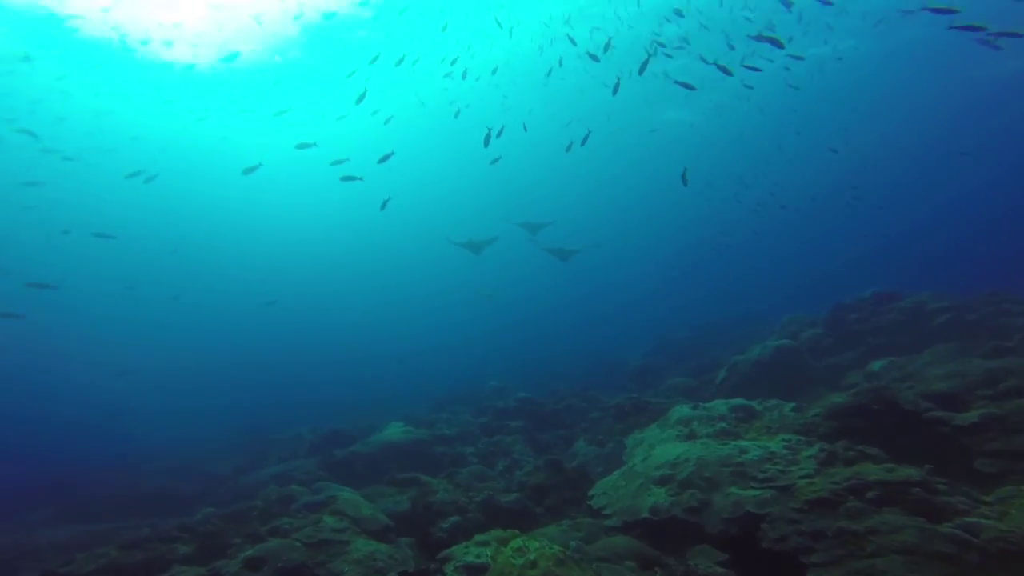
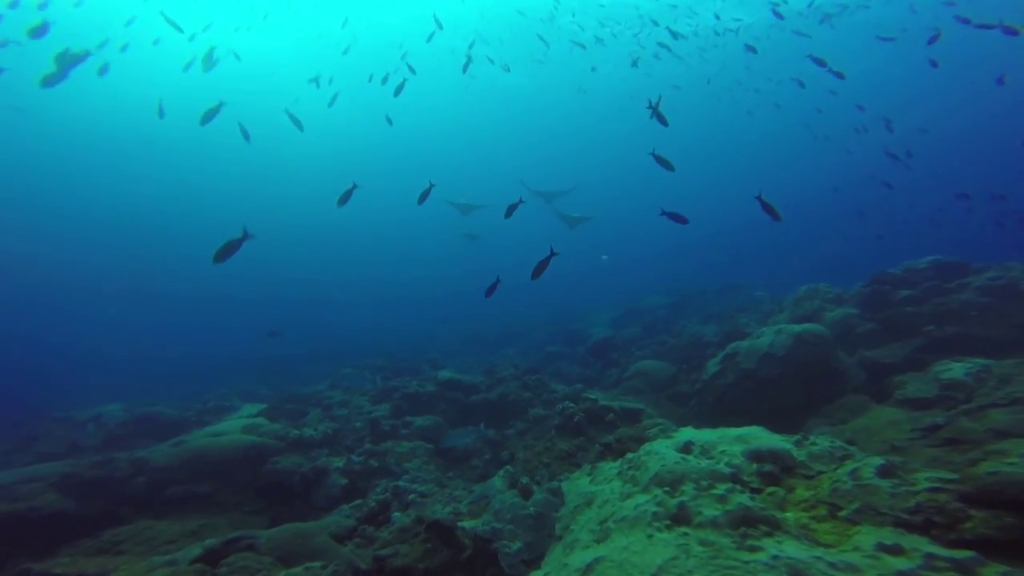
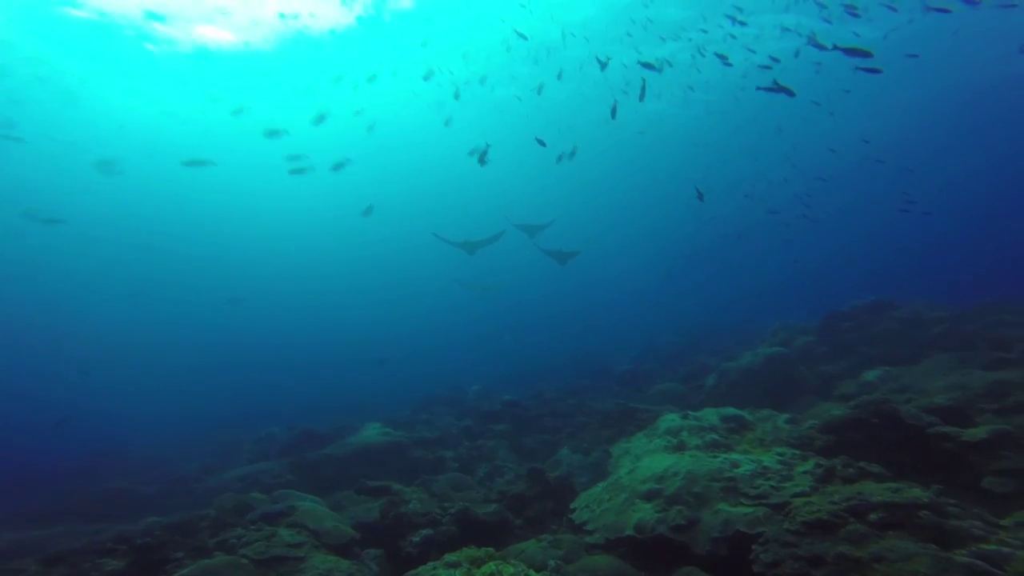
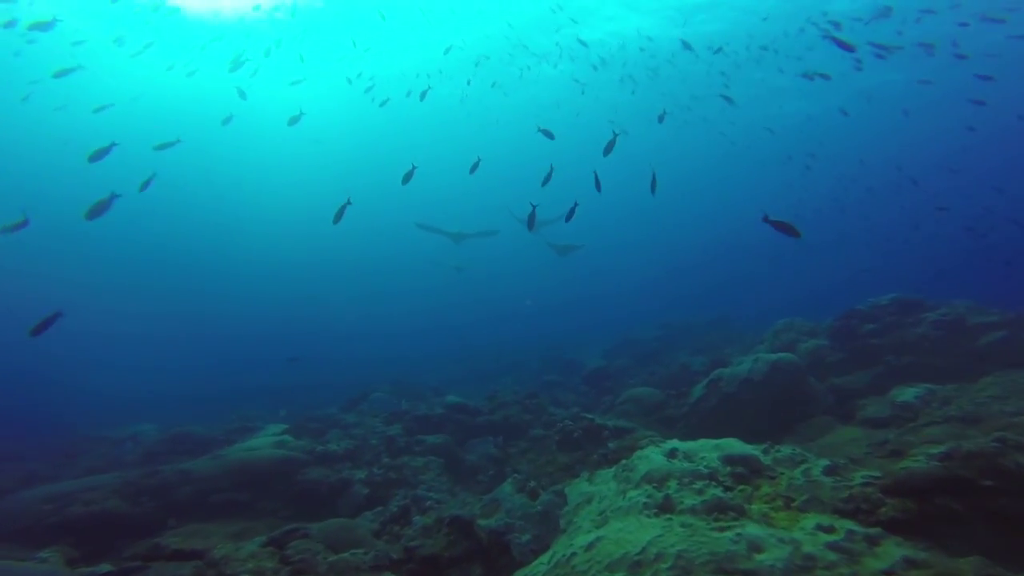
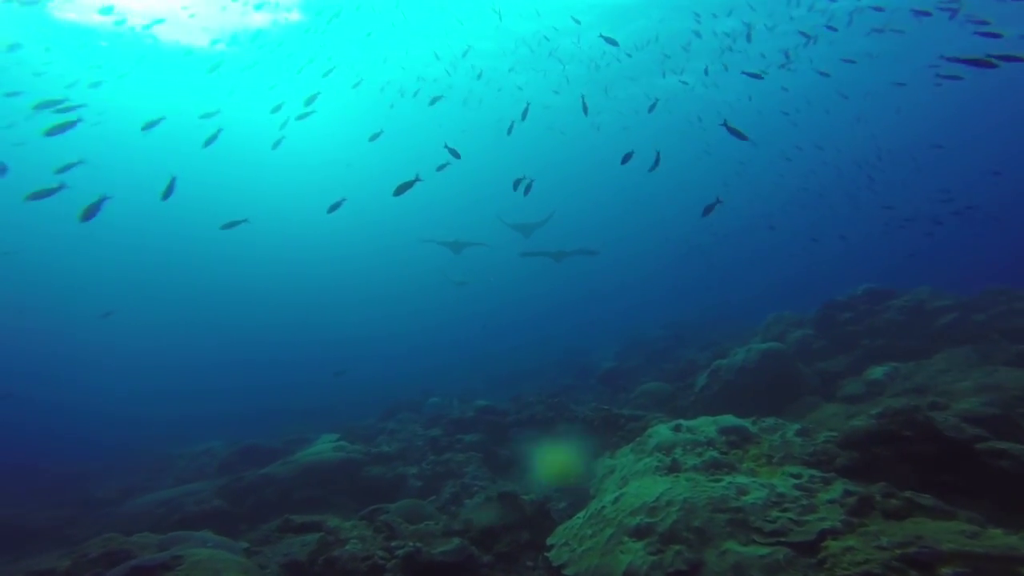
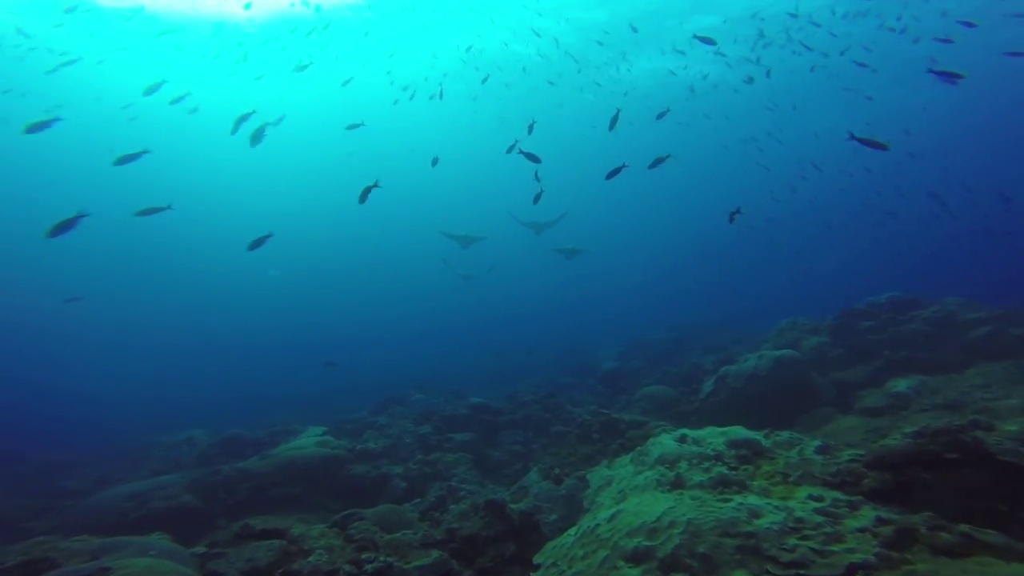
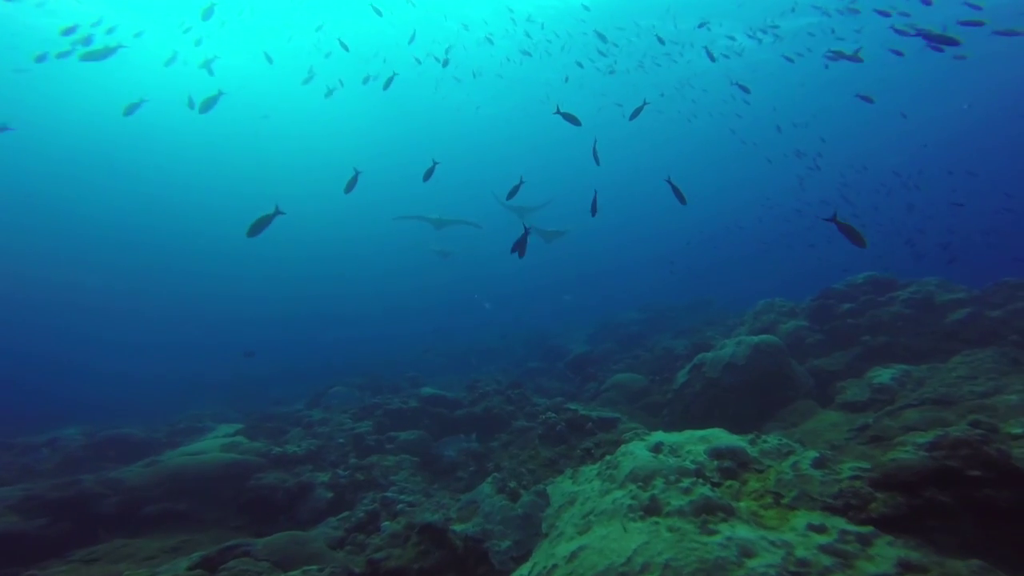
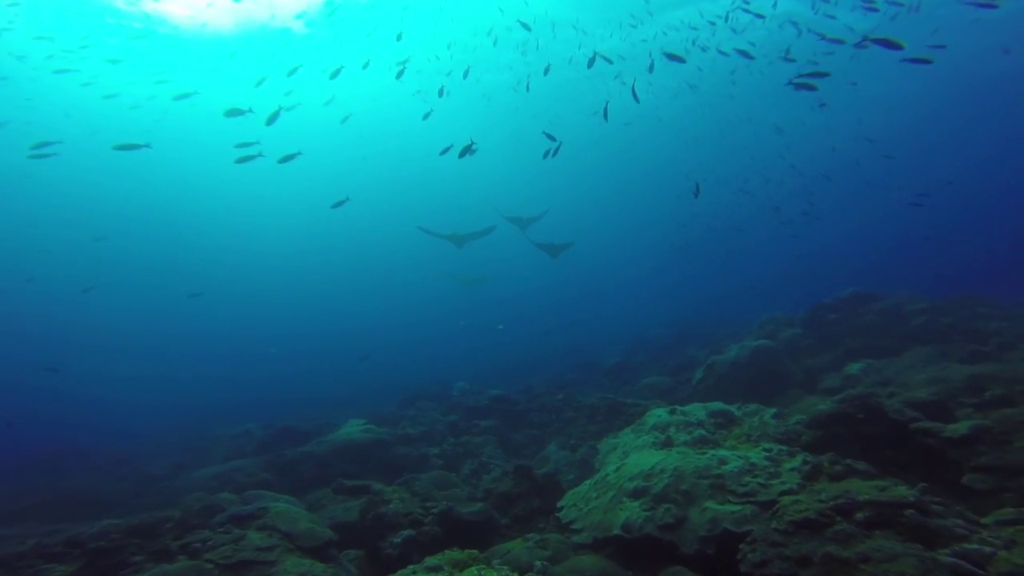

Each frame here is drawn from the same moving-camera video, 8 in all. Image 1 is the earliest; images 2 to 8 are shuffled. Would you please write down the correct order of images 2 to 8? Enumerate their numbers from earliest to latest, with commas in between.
3, 8, 5, 6, 4, 7, 2
